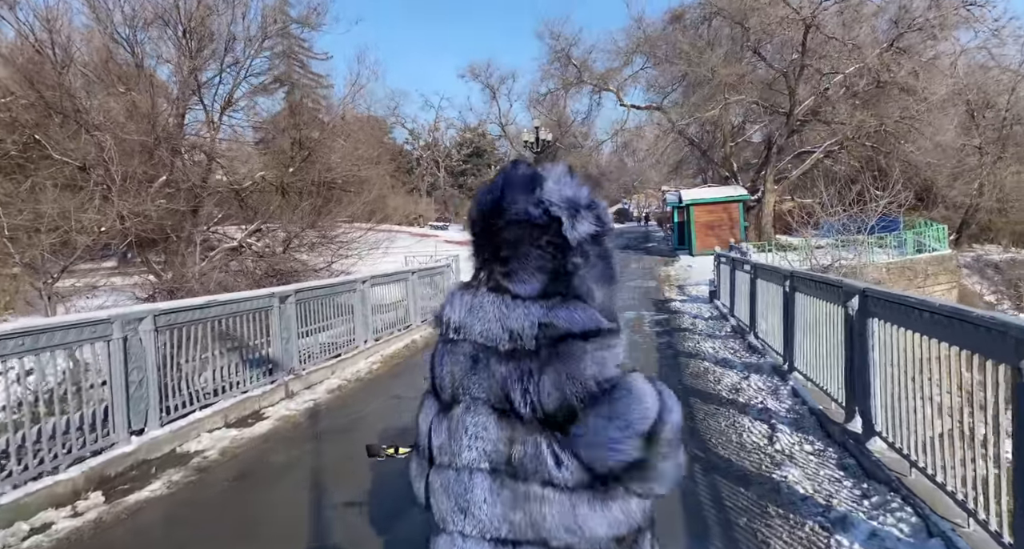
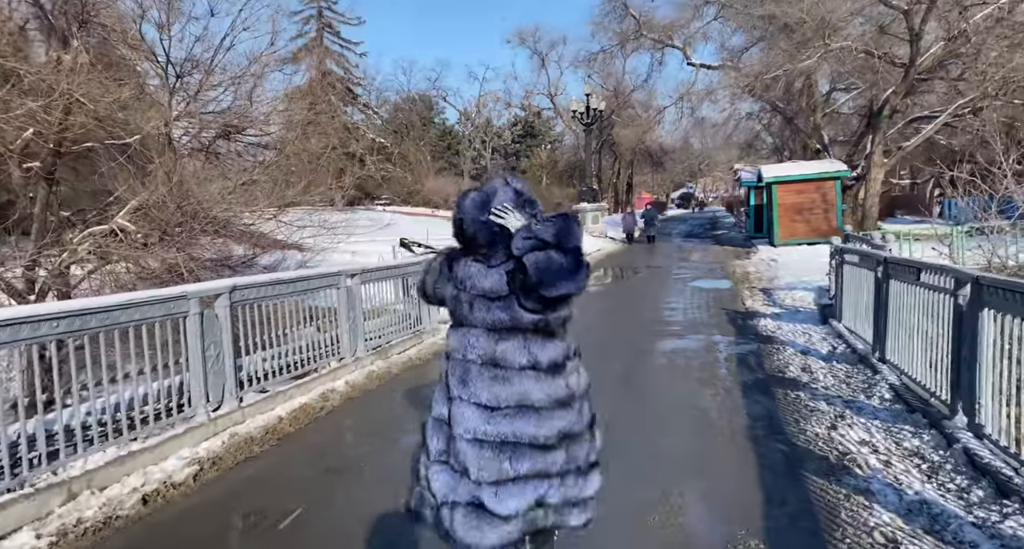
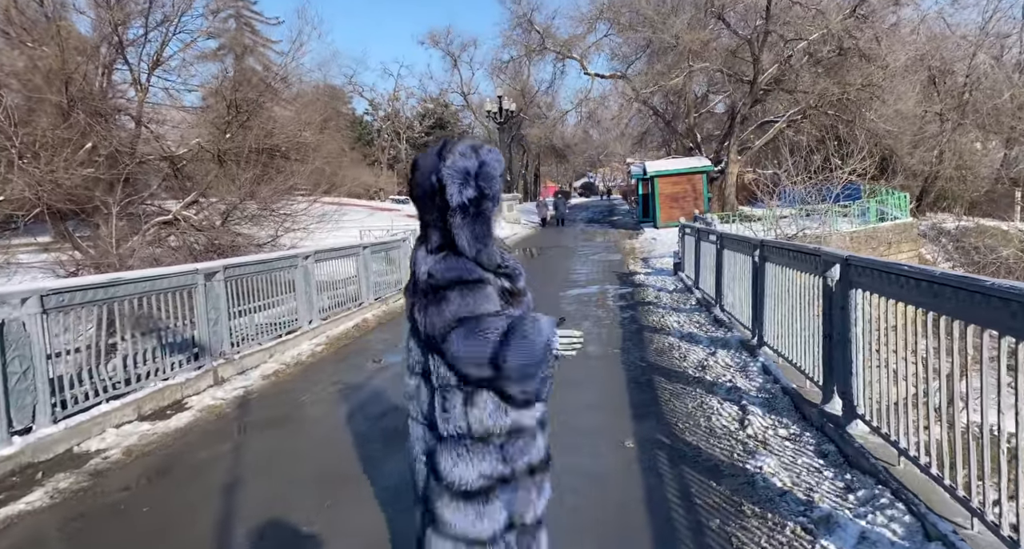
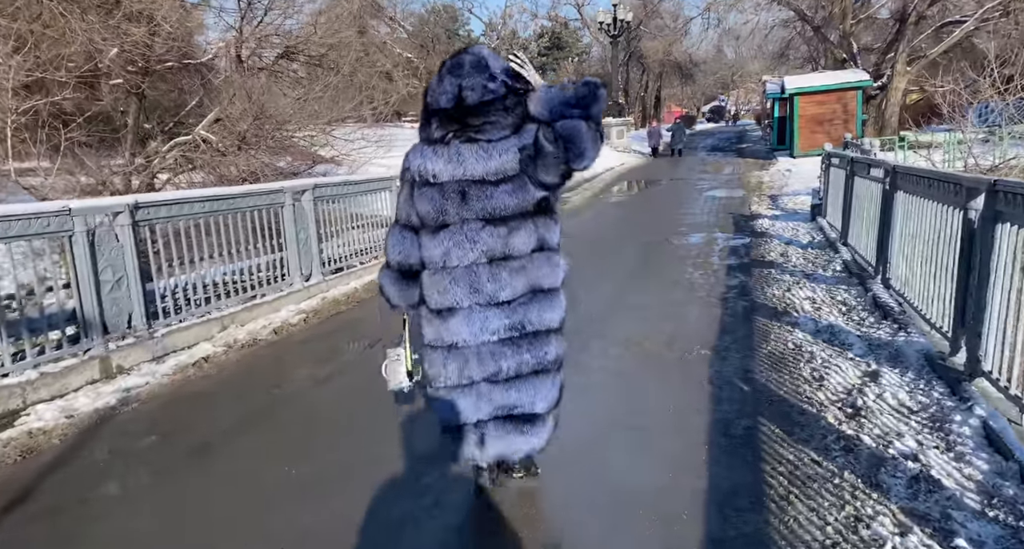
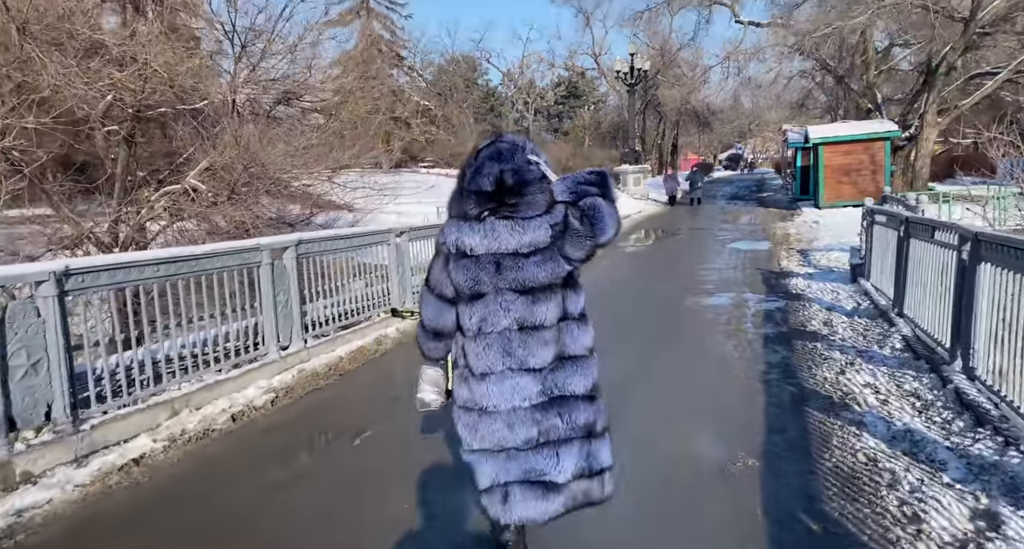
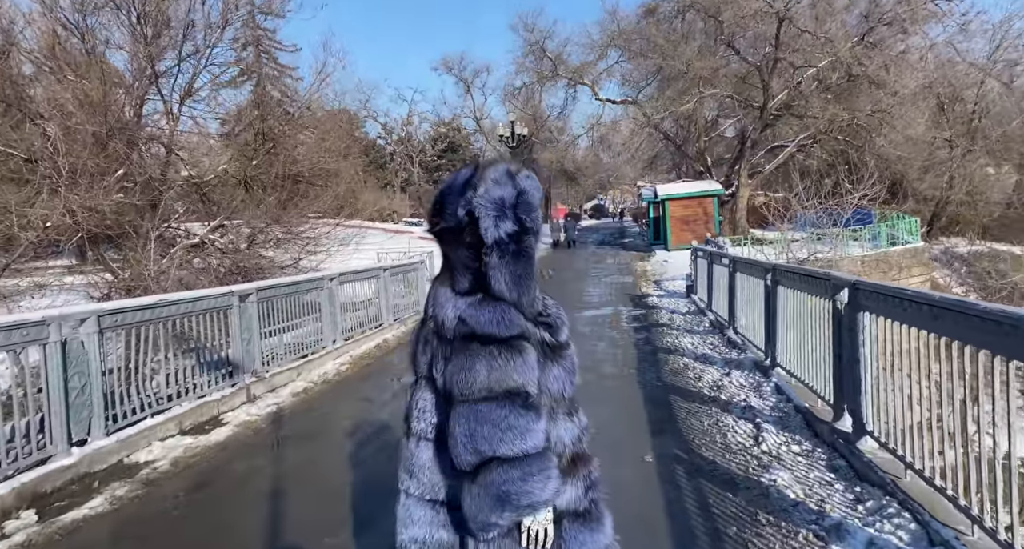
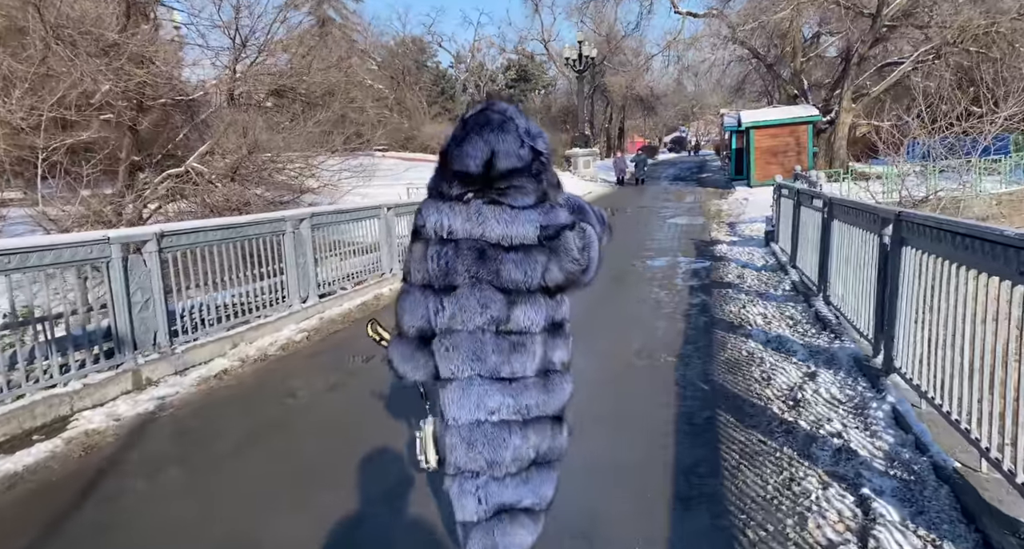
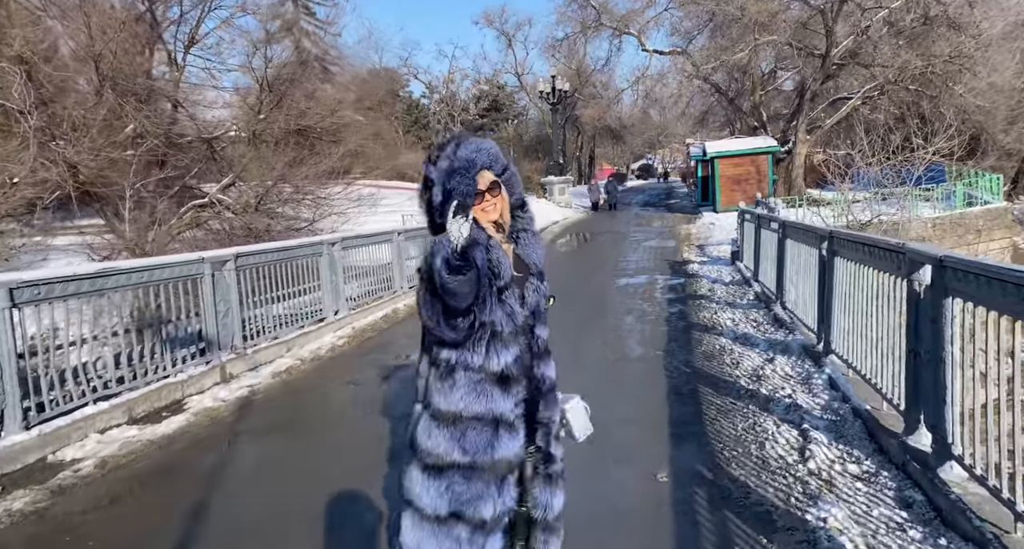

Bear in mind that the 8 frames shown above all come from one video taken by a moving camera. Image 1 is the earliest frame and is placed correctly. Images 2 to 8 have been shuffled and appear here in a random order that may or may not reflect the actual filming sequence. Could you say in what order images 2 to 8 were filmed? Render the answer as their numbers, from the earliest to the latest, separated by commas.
6, 3, 8, 7, 4, 5, 2
